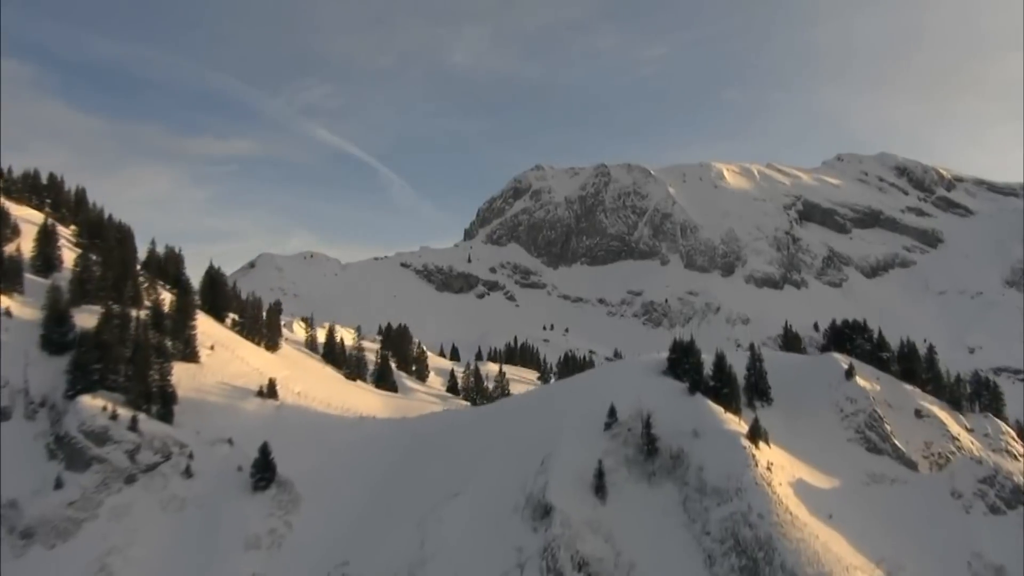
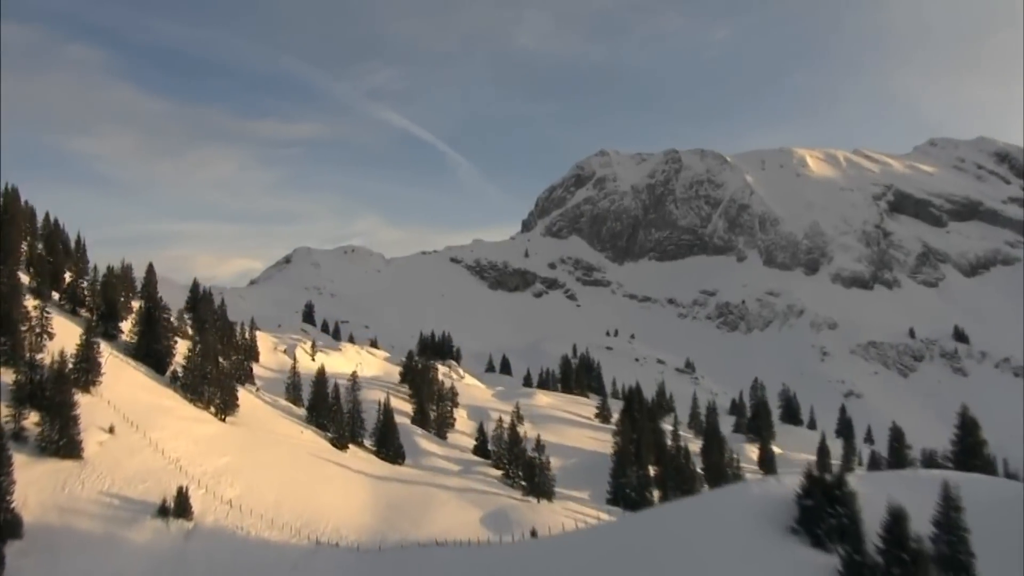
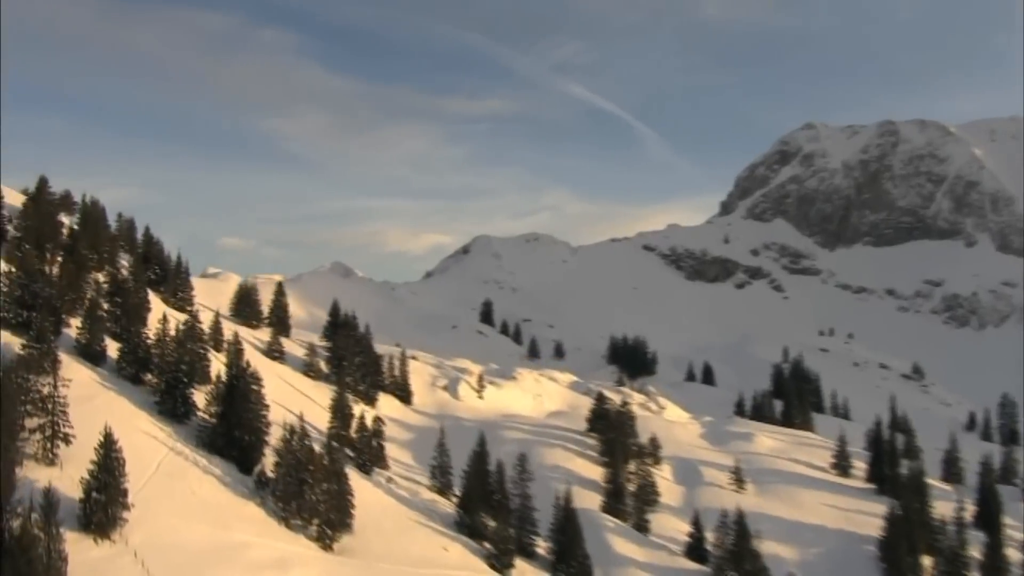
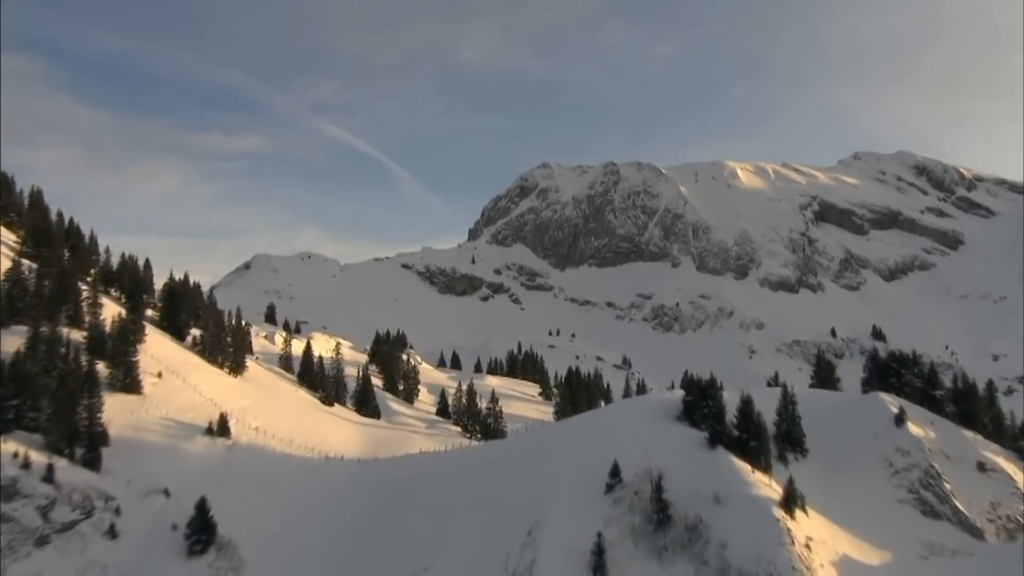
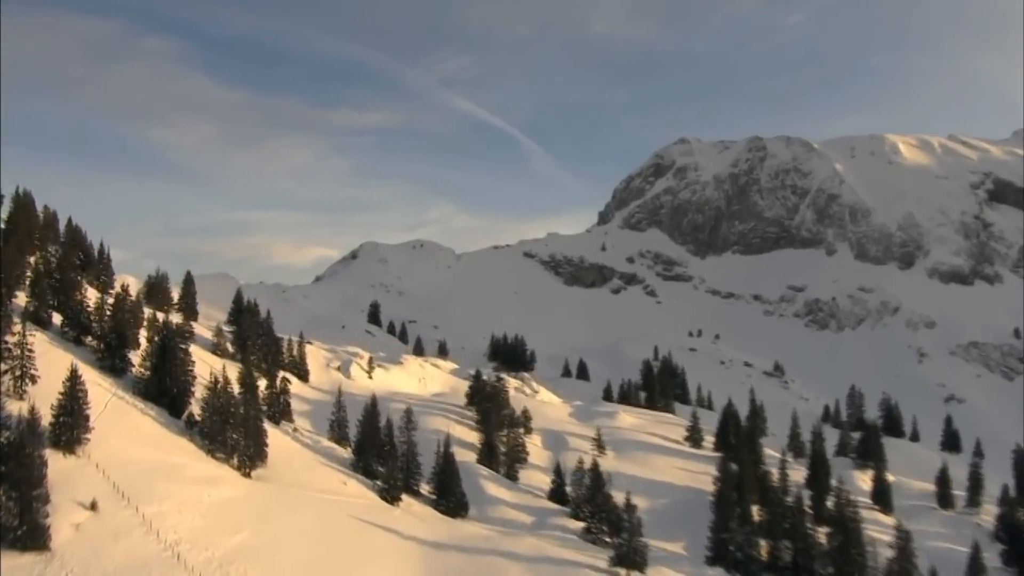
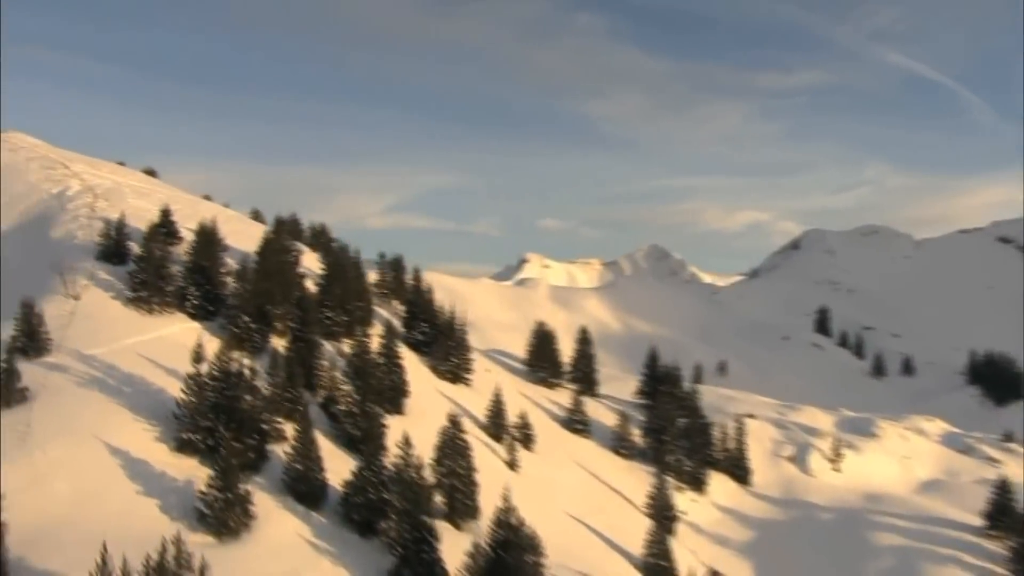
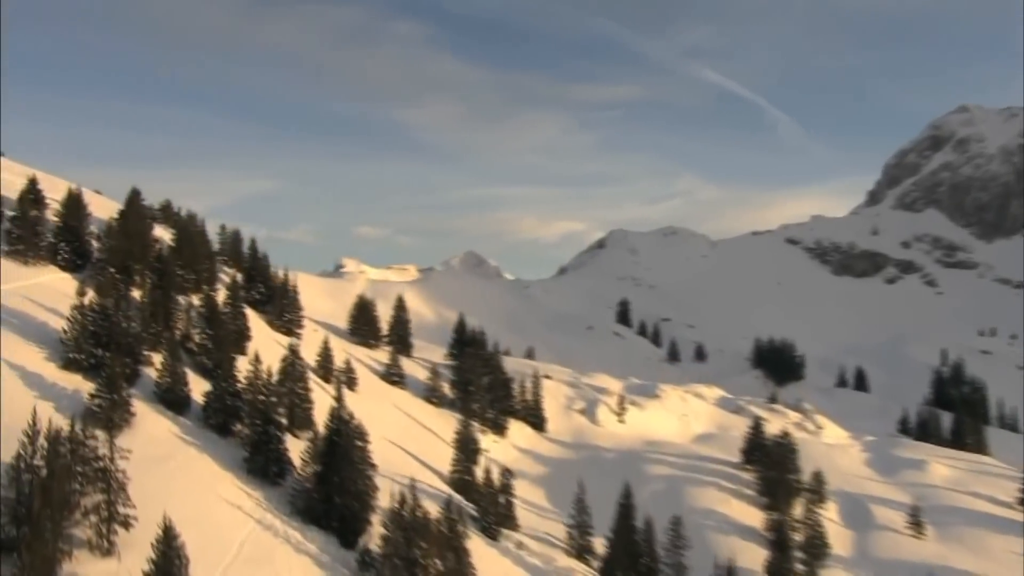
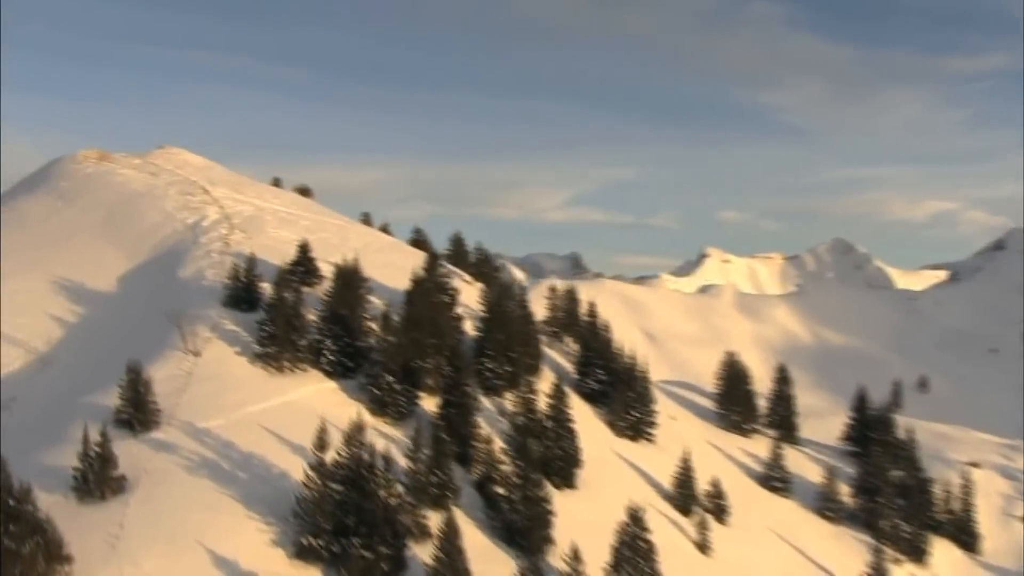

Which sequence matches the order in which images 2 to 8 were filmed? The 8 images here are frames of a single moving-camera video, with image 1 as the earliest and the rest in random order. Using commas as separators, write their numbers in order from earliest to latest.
4, 2, 5, 3, 7, 6, 8
